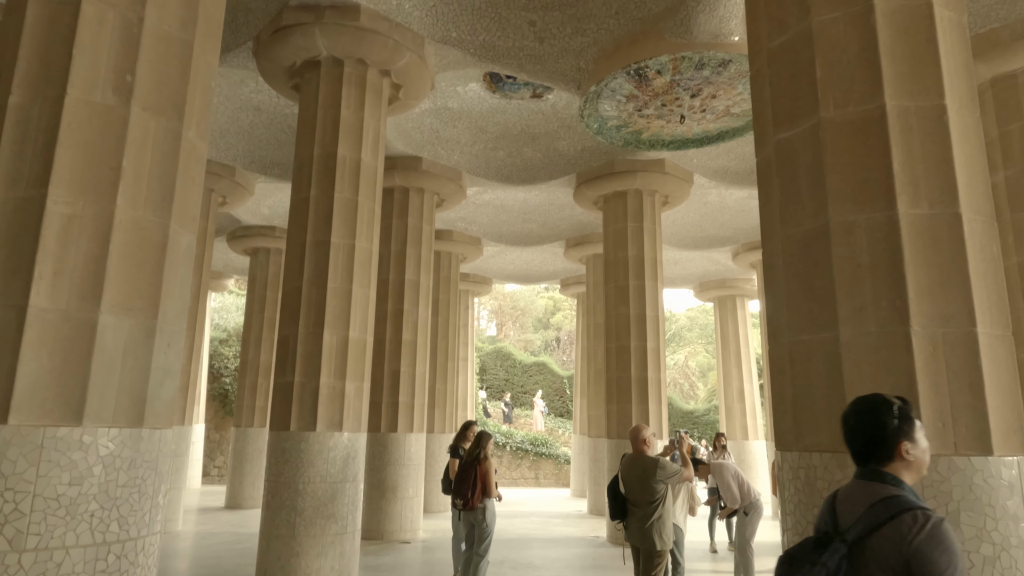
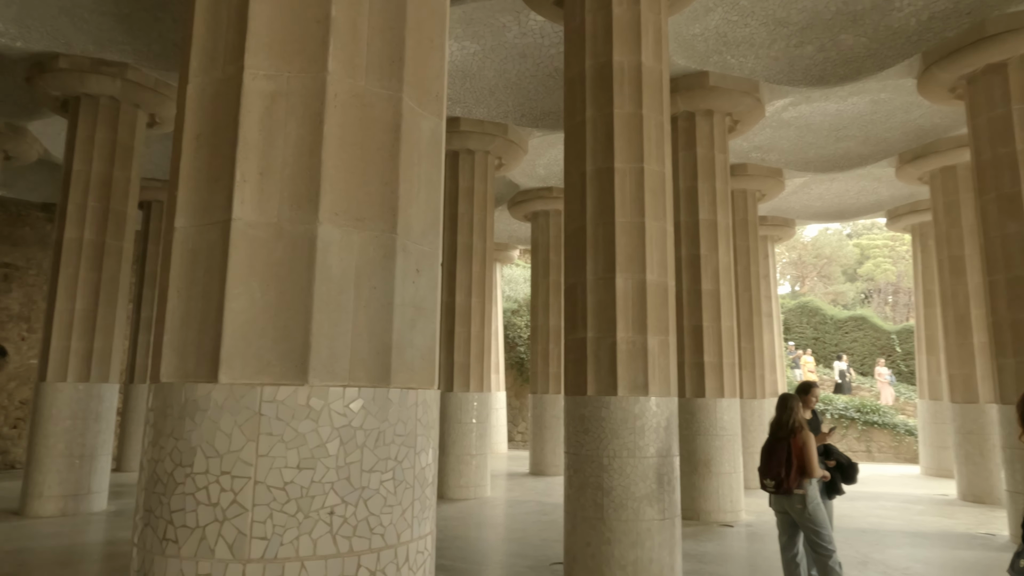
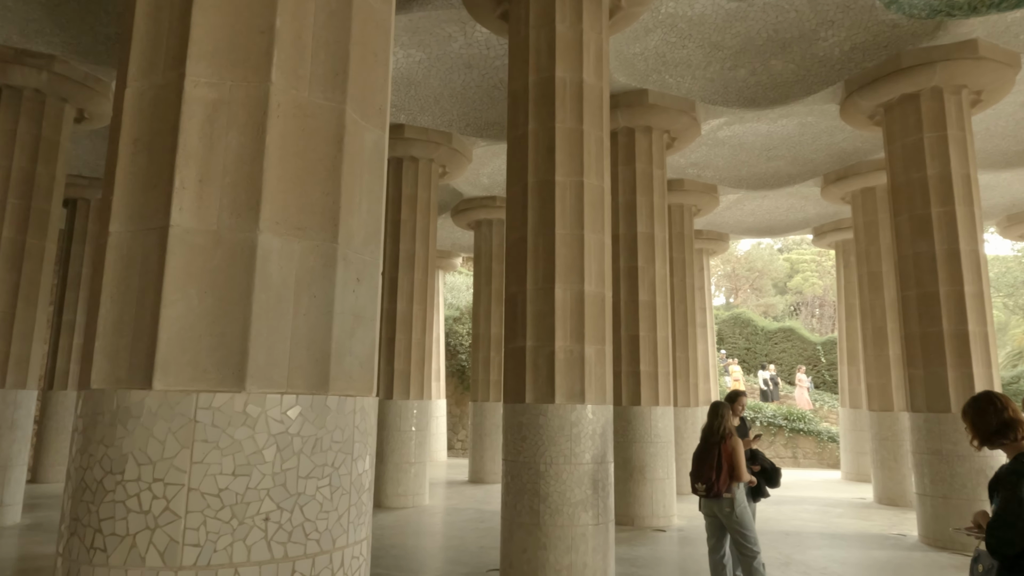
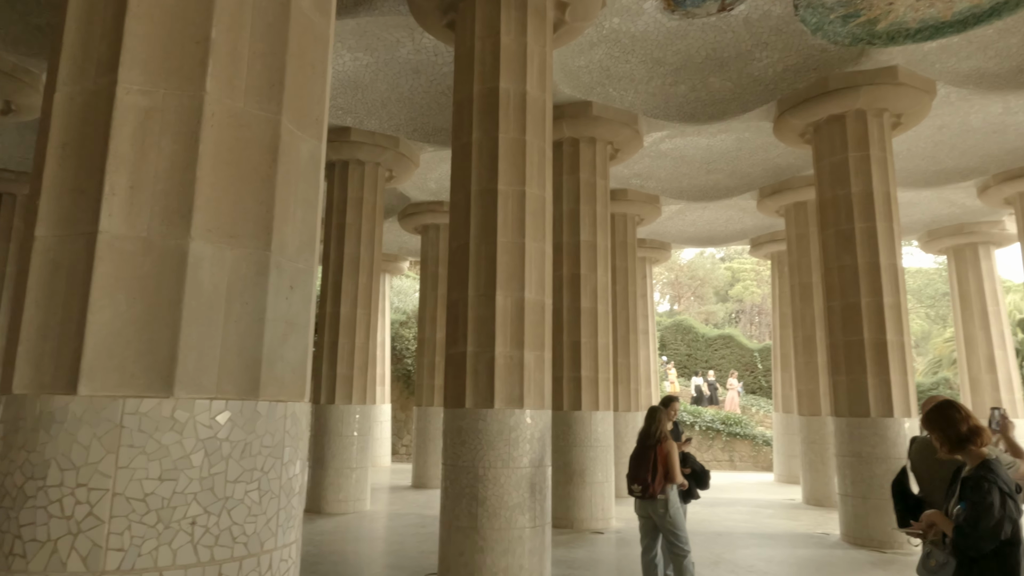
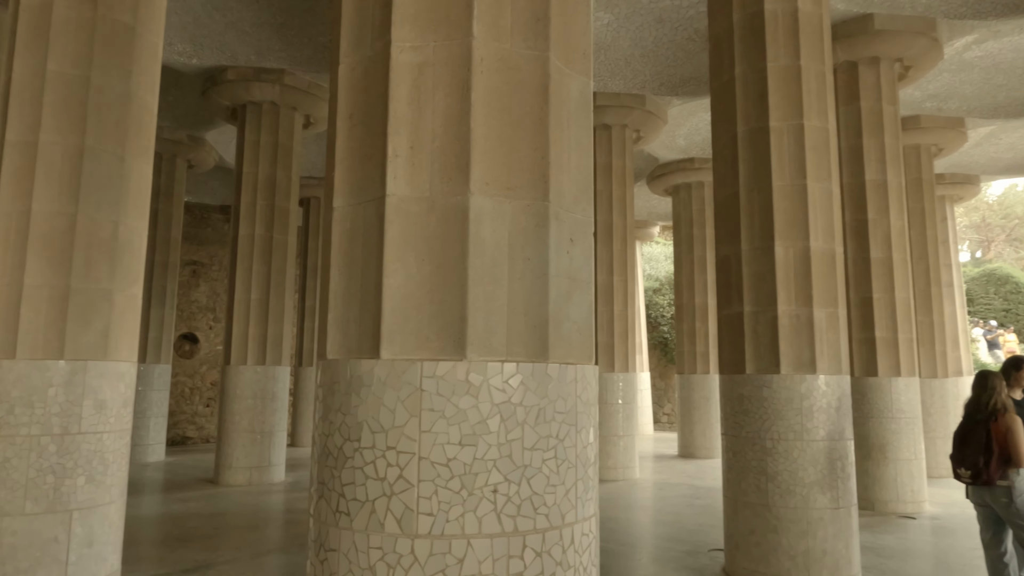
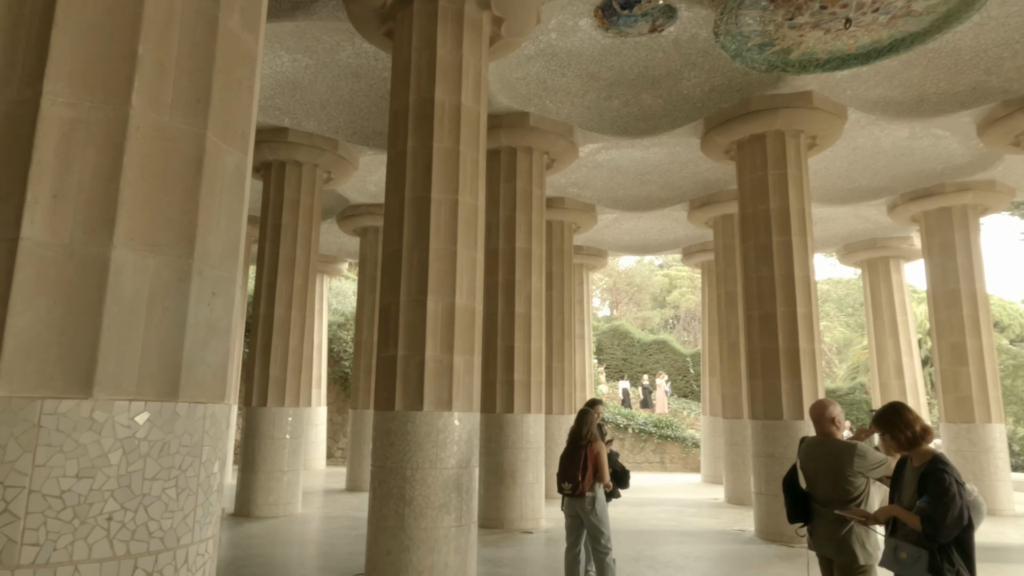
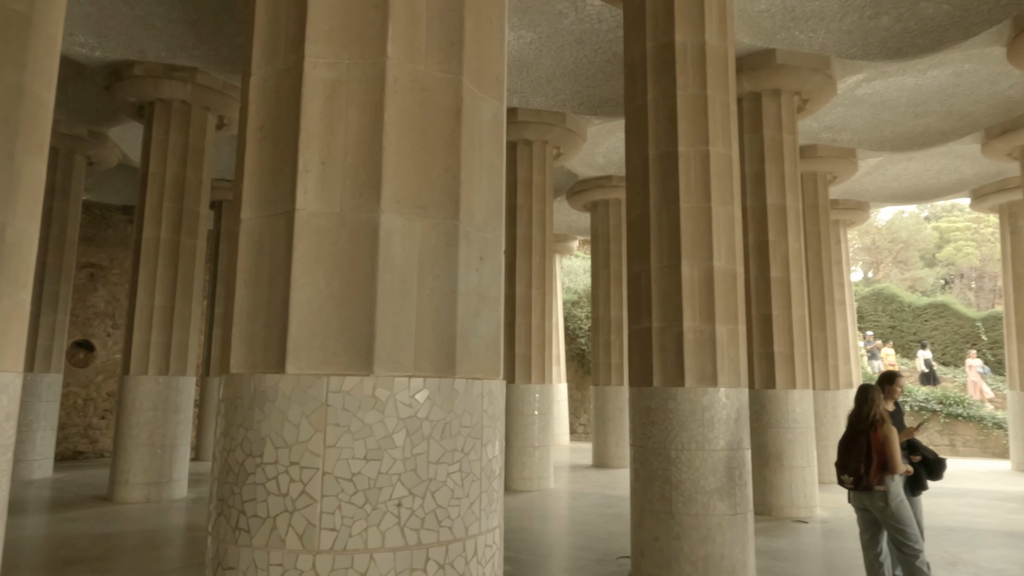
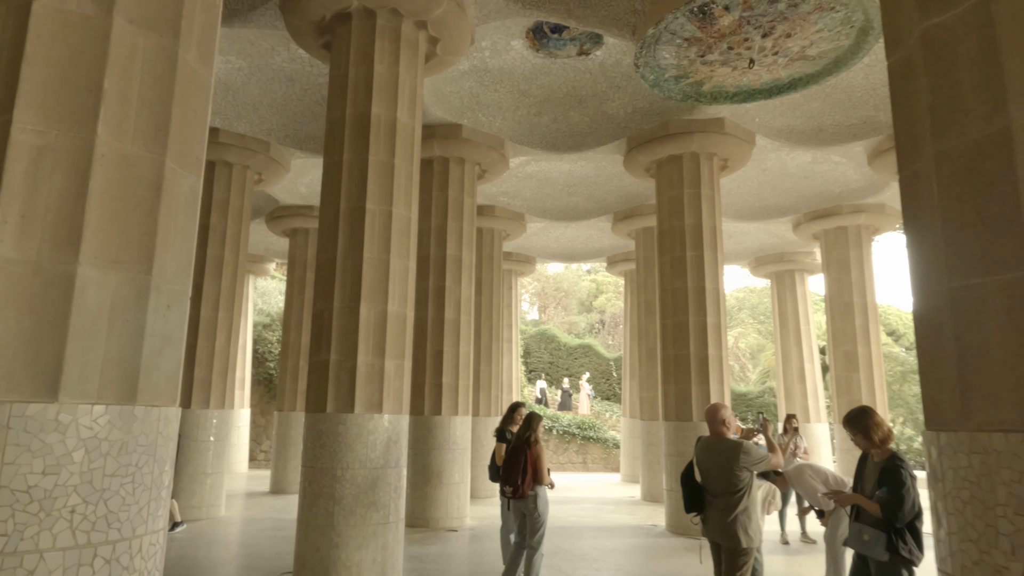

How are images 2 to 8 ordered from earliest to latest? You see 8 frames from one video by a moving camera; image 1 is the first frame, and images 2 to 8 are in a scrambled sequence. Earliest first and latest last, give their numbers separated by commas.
8, 6, 4, 3, 2, 7, 5
